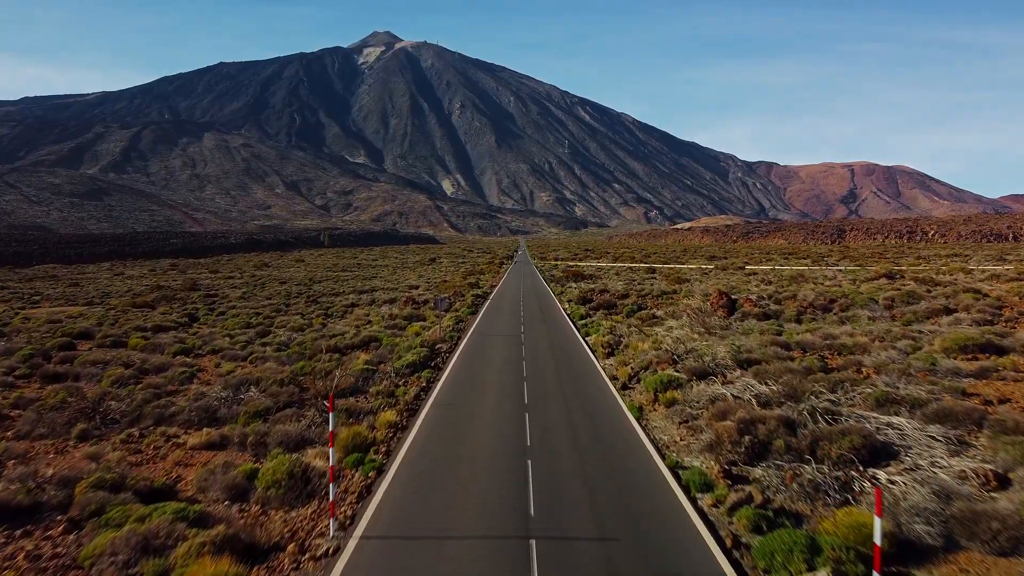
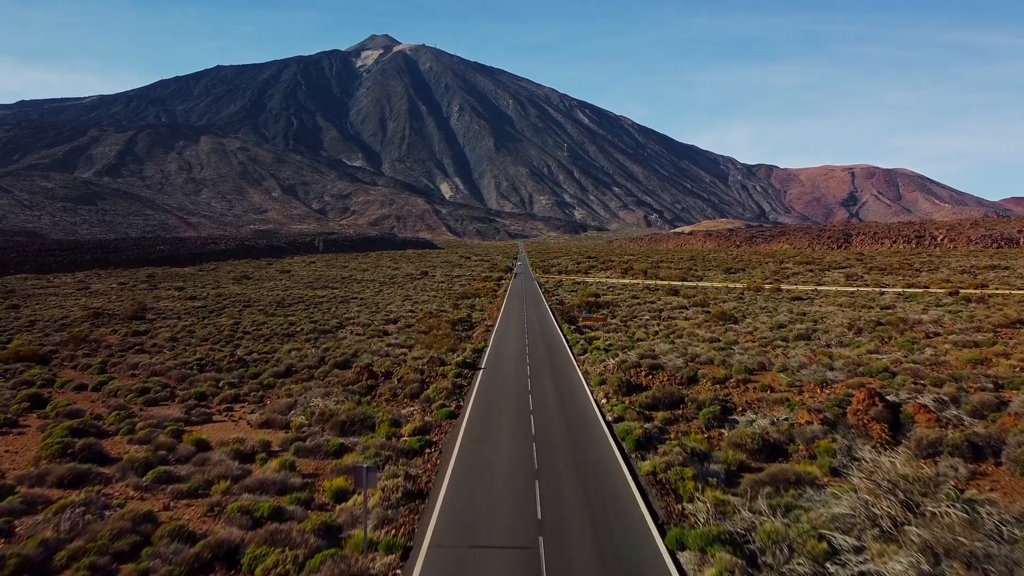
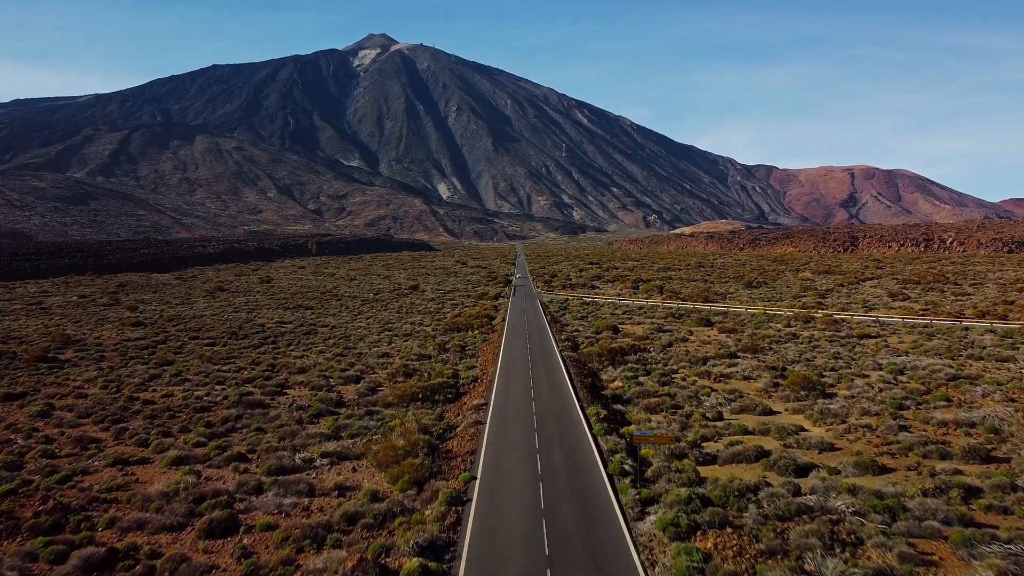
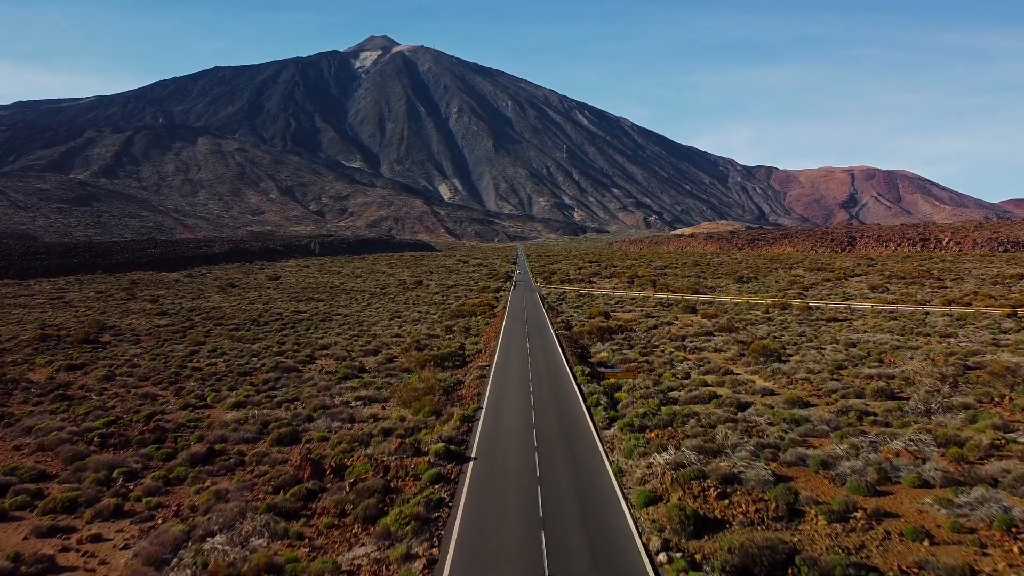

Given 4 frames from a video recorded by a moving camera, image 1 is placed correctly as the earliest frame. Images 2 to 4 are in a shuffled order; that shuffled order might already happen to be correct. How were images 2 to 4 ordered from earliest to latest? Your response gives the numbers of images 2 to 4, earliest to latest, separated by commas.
2, 4, 3
